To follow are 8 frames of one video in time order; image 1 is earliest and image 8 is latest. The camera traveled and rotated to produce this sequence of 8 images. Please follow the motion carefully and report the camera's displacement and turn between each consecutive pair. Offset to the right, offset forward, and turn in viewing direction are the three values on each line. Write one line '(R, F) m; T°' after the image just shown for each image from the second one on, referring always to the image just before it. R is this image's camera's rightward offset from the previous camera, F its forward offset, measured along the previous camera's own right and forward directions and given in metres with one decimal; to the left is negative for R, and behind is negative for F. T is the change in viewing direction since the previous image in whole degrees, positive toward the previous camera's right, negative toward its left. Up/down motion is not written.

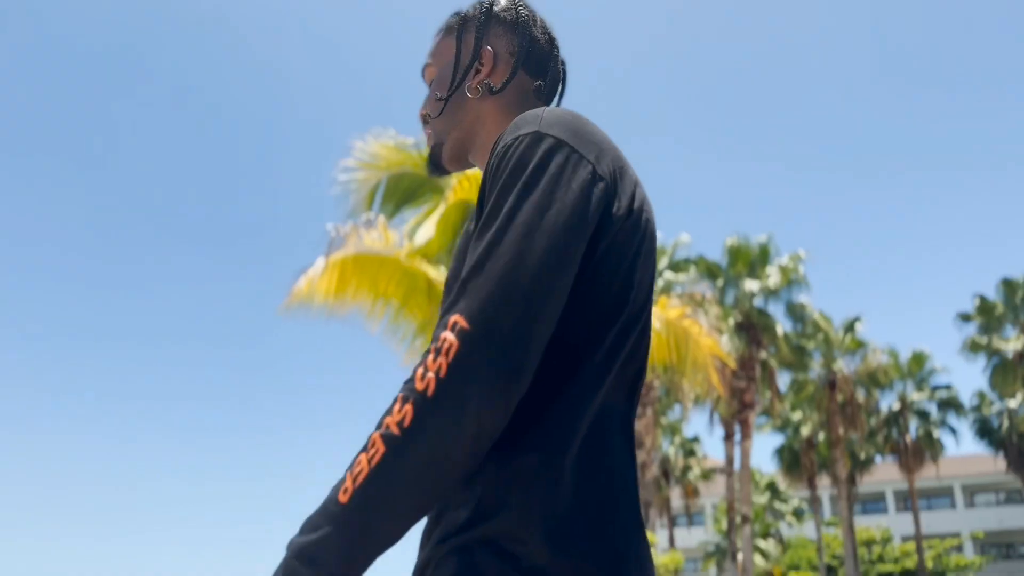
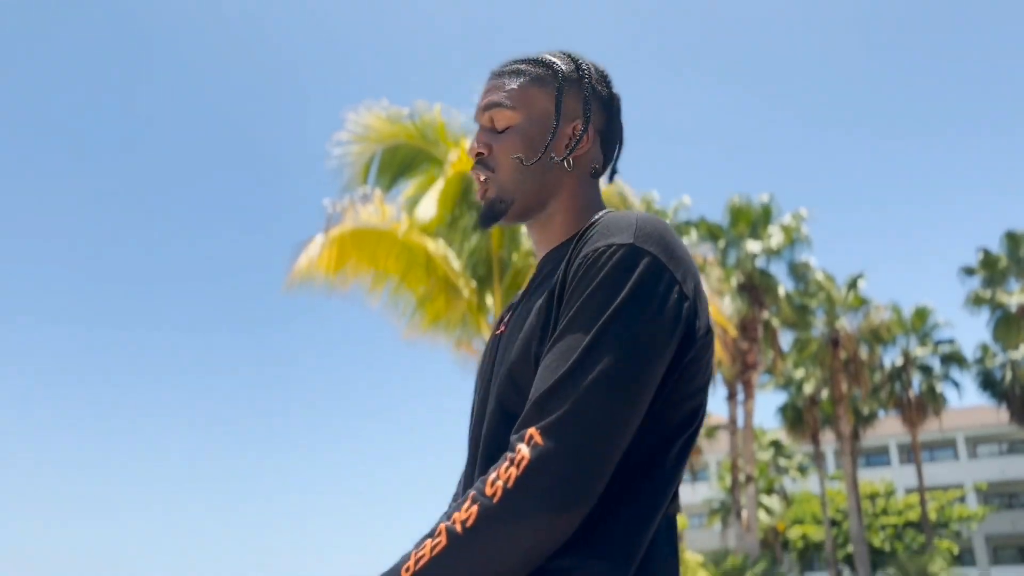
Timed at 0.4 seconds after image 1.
(0.0, -0.9) m; 0°
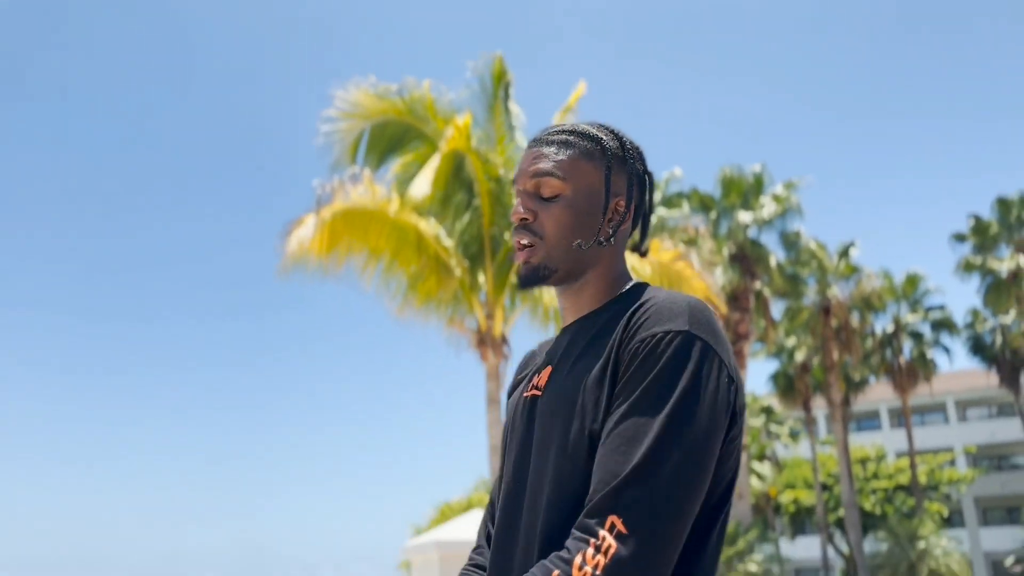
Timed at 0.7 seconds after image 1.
(-0.1, -0.9) m; +1°
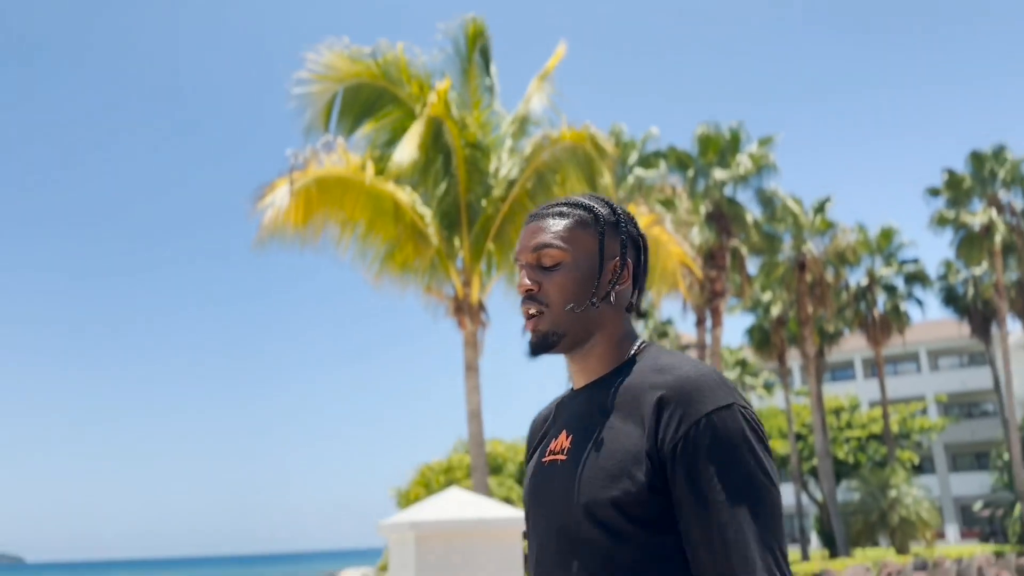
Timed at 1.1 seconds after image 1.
(+0.3, +1.7) m; -12°
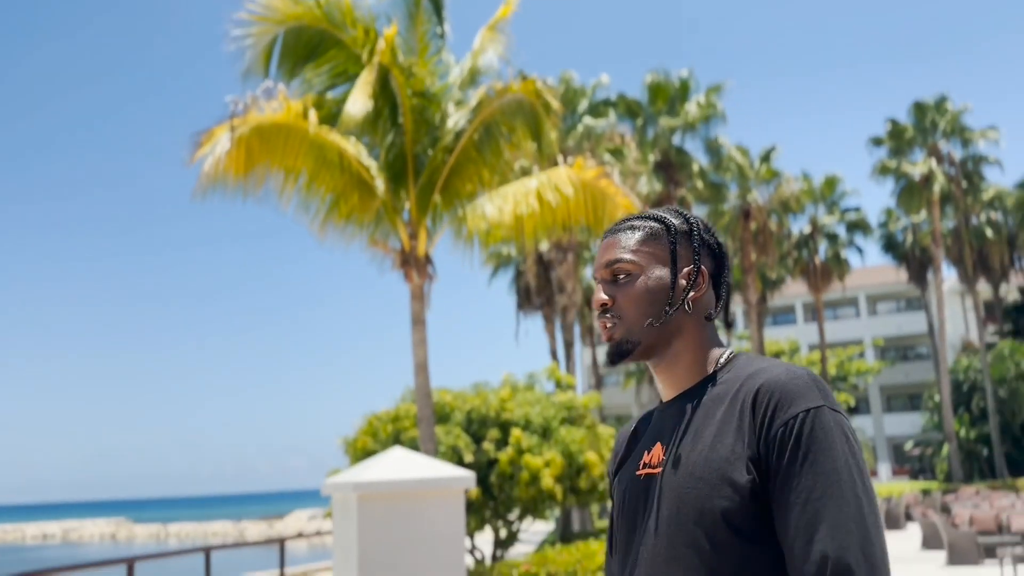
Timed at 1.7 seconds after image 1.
(+0.1, 0.0) m; +3°
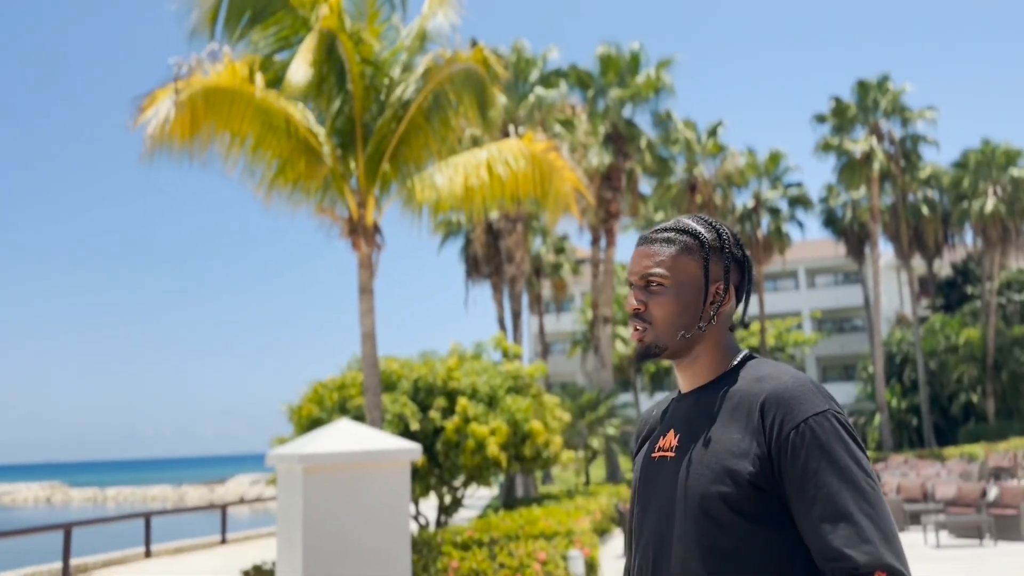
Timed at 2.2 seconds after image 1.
(0.0, 0.0) m; +3°
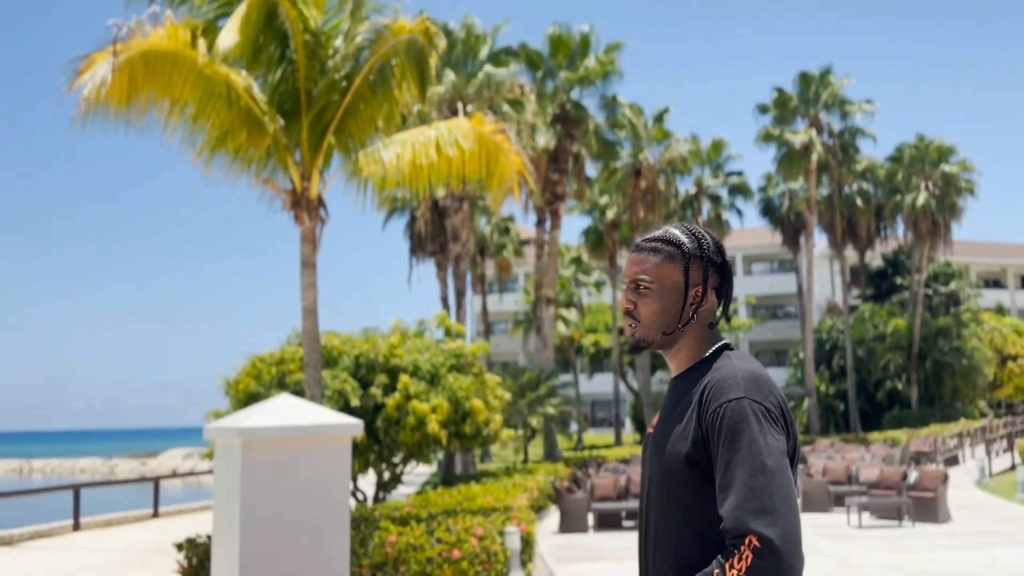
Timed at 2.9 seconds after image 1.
(-0.1, -0.1) m; +4°
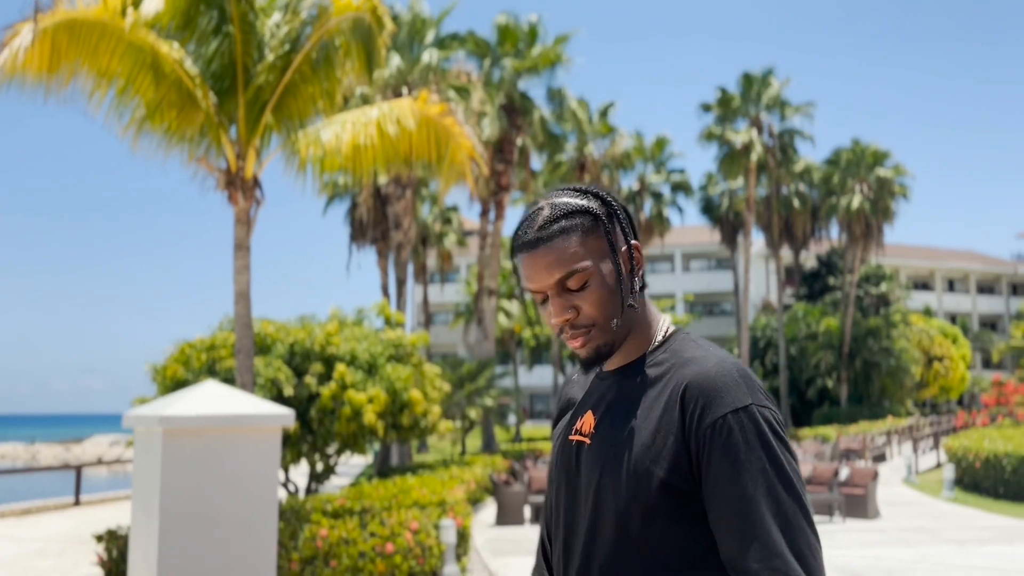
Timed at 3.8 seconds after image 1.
(0.0, +0.3) m; +4°
